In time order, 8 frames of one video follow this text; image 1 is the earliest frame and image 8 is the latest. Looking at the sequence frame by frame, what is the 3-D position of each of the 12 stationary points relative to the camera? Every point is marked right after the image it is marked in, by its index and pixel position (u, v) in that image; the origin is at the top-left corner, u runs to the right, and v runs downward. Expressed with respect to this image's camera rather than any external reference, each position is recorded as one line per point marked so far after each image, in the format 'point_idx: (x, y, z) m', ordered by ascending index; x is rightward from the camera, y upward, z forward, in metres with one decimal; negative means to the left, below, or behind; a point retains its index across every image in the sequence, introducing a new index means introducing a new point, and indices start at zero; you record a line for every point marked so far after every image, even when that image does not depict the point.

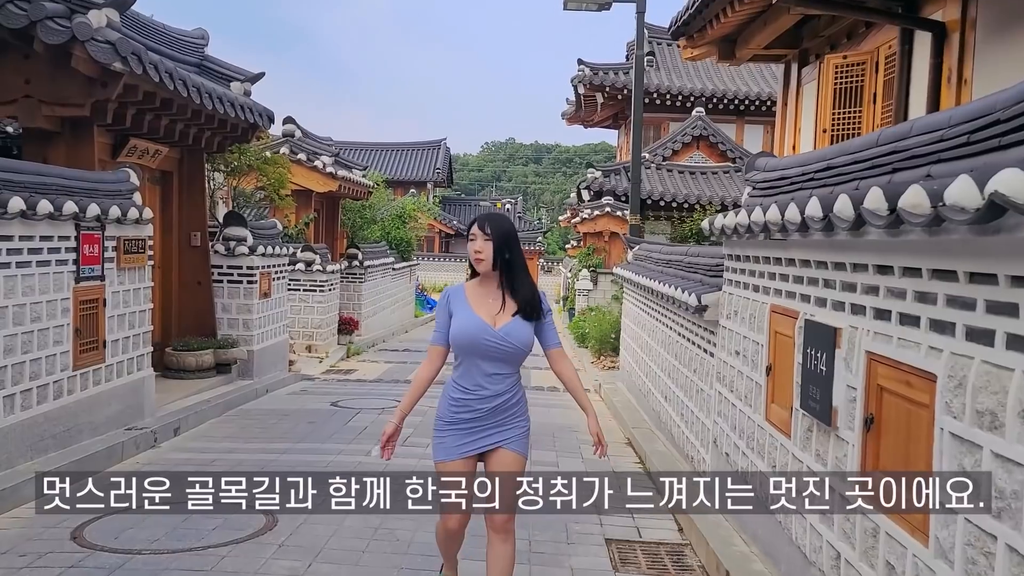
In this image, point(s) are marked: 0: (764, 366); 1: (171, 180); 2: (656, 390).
0: (+1.2, -0.4, +4.1) m
1: (-3.6, +1.1, +9.0) m
2: (+1.3, -0.9, +7.5) m
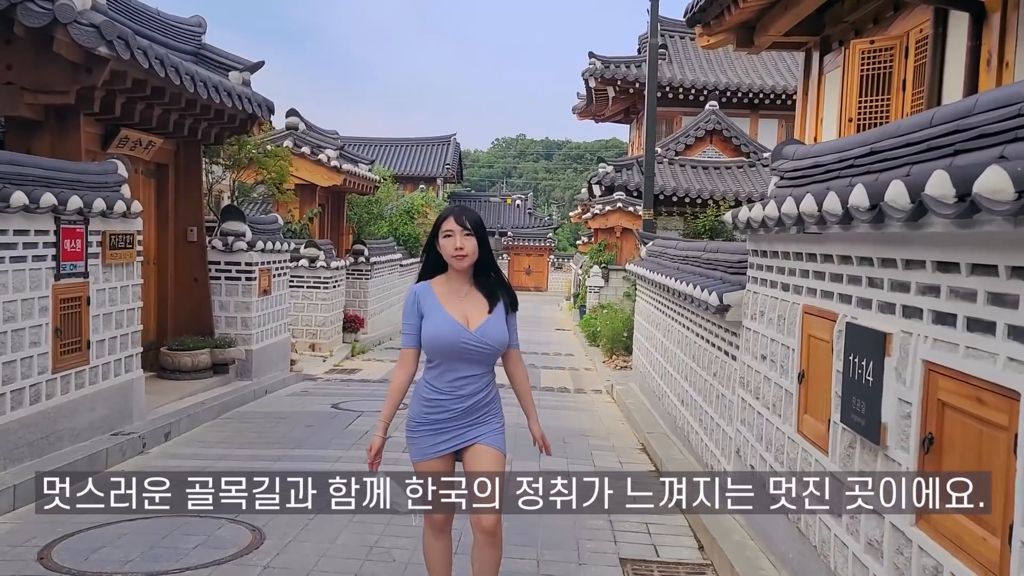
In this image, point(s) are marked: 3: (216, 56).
0: (+1.2, -0.4, +3.7) m
1: (-3.5, +1.2, +8.6) m
2: (+1.3, -0.9, +7.2) m
3: (-3.1, +2.5, +9.0) m
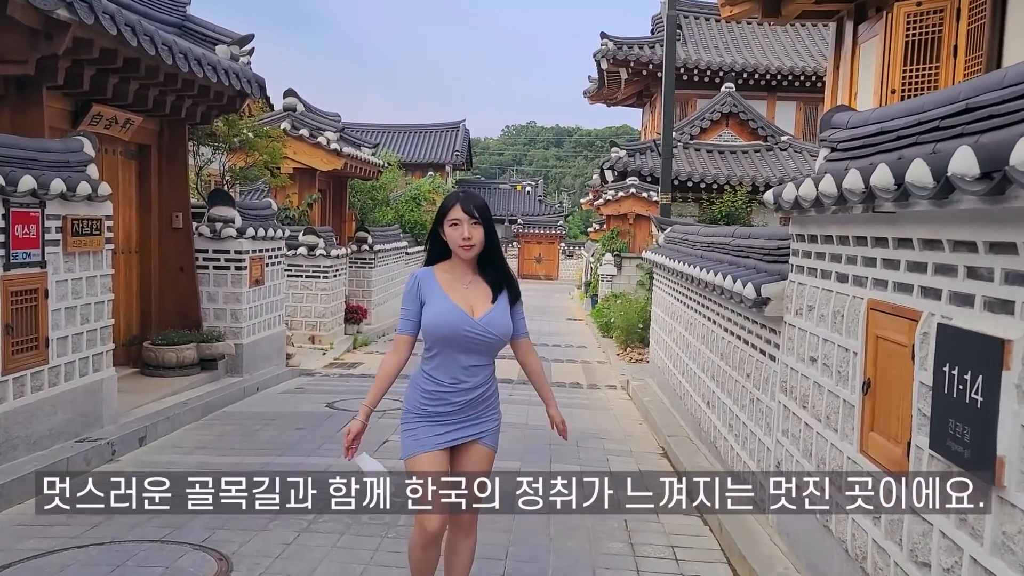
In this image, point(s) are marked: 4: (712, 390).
0: (+1.3, -0.3, +3.1) m
1: (-3.4, +1.3, +8.1) m
2: (+1.4, -0.8, +6.5) m
3: (-3.1, +2.6, +8.4) m
4: (+1.4, -0.7, +5.9) m
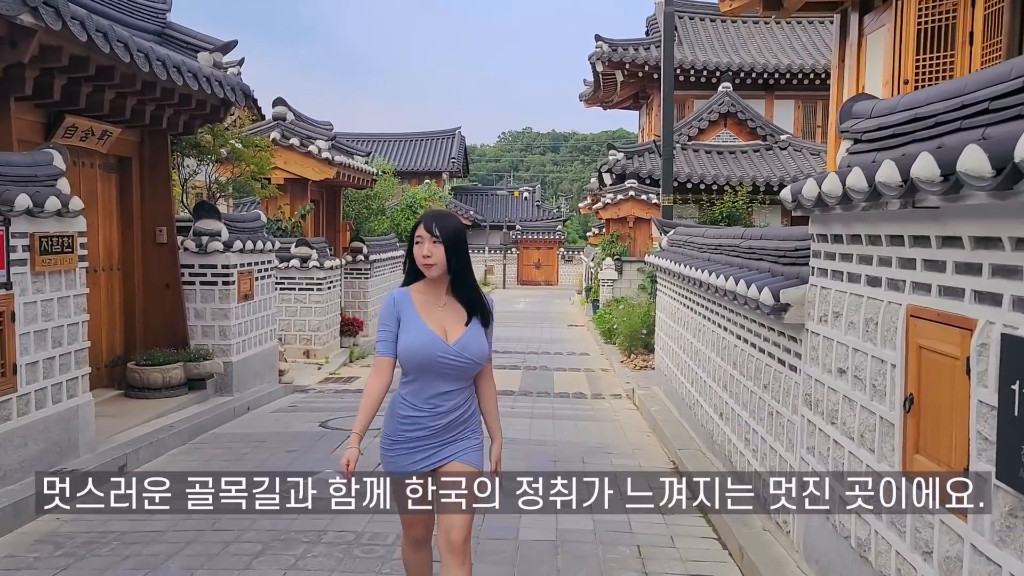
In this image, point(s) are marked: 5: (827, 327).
0: (+1.2, -0.4, +2.8) m
1: (-3.5, +1.1, +7.7) m
2: (+1.4, -0.8, +6.2) m
3: (-3.1, +2.4, +8.1) m
4: (+1.4, -0.7, +5.5) m
5: (+1.3, -0.2, +3.5) m
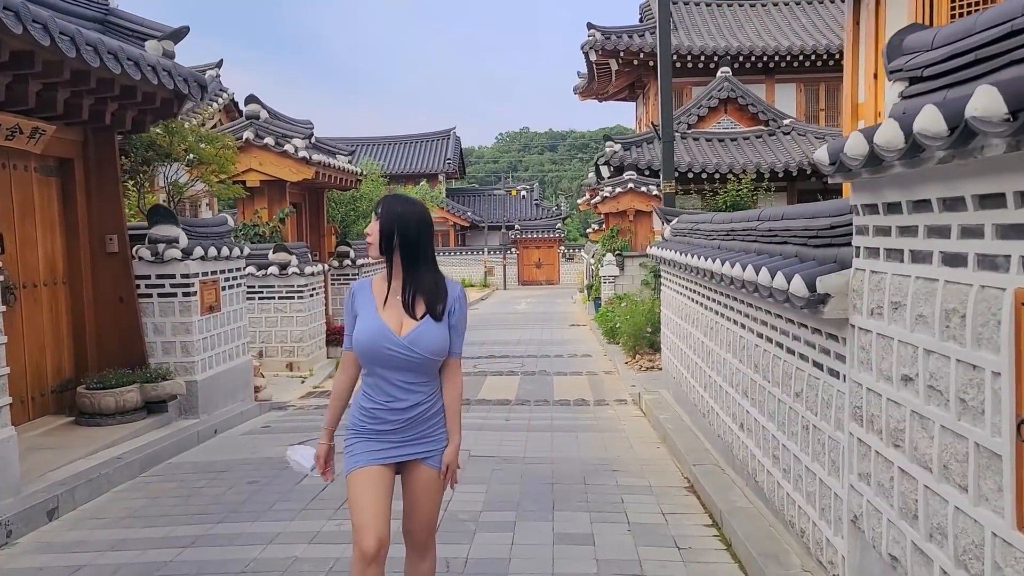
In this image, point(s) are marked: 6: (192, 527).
0: (+1.1, -0.3, +2.0) m
1: (-3.6, +1.0, +7.0) m
2: (+1.3, -0.8, +5.4) m
3: (-3.3, +2.3, +7.3) m
4: (+1.3, -0.7, +4.8) m
5: (+1.2, -0.1, +2.7) m
6: (-1.7, -1.3, +4.6) m
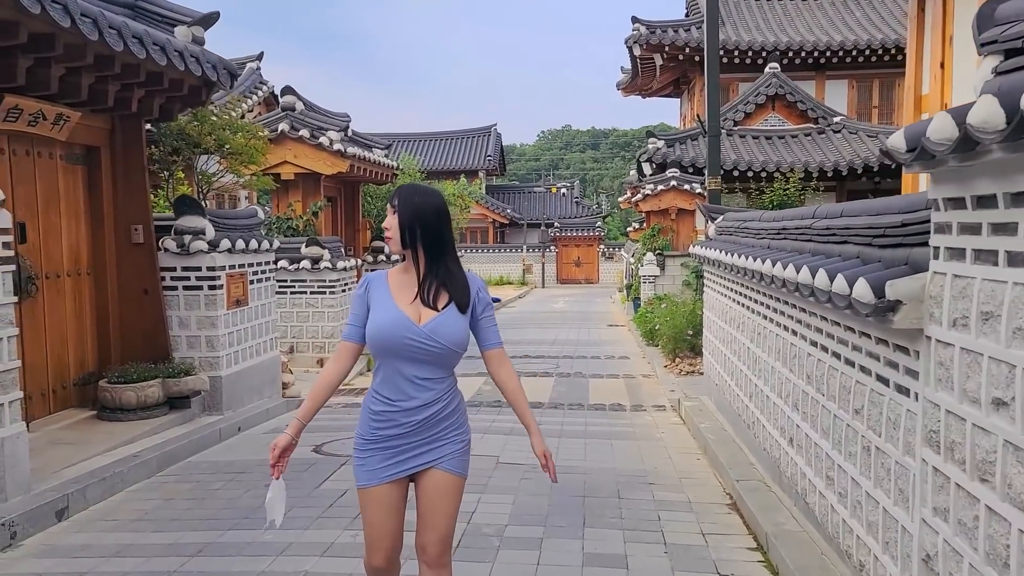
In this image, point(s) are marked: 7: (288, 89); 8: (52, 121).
0: (+1.2, -0.3, +1.6) m
1: (-3.3, +1.0, +6.8) m
2: (+1.5, -0.8, +5.1) m
3: (-3.0, +2.4, +7.2) m
4: (+1.5, -0.7, +4.4) m
5: (+1.3, -0.1, +2.4) m
6: (-1.6, -1.3, +4.4) m
7: (-3.1, +2.7, +11.7) m
8: (-3.3, +1.2, +6.1) m
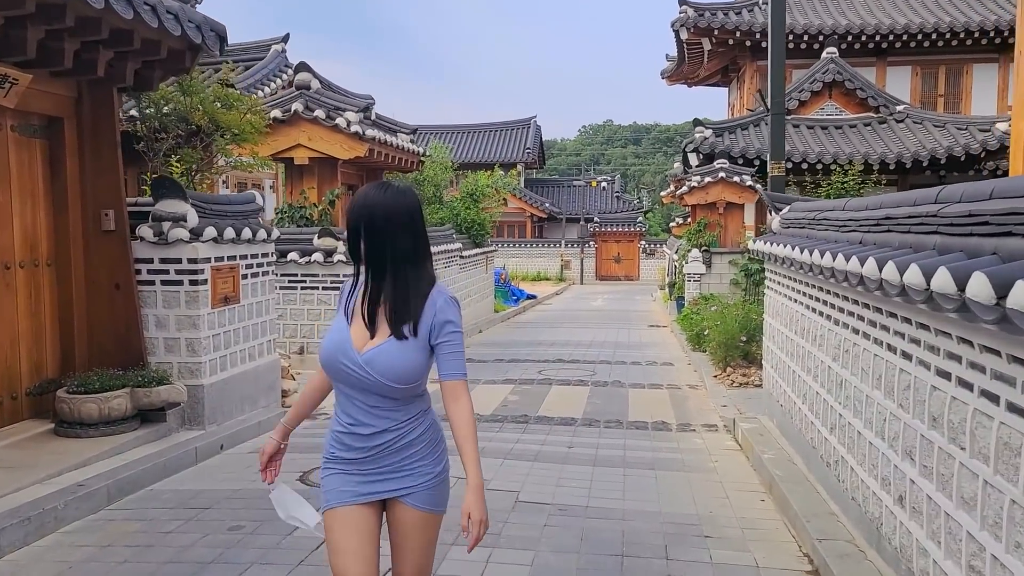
0: (+1.1, -0.4, +0.5) m
1: (-3.1, +1.1, +5.9) m
2: (+1.6, -0.8, +3.9) m
3: (-2.7, +2.4, +6.2) m
4: (+1.5, -0.7, +3.3) m
5: (+1.2, -0.2, +1.2) m
6: (-1.5, -1.3, +3.4) m
7: (-2.6, +2.8, +10.8) m
8: (-3.1, +1.2, +5.2) m
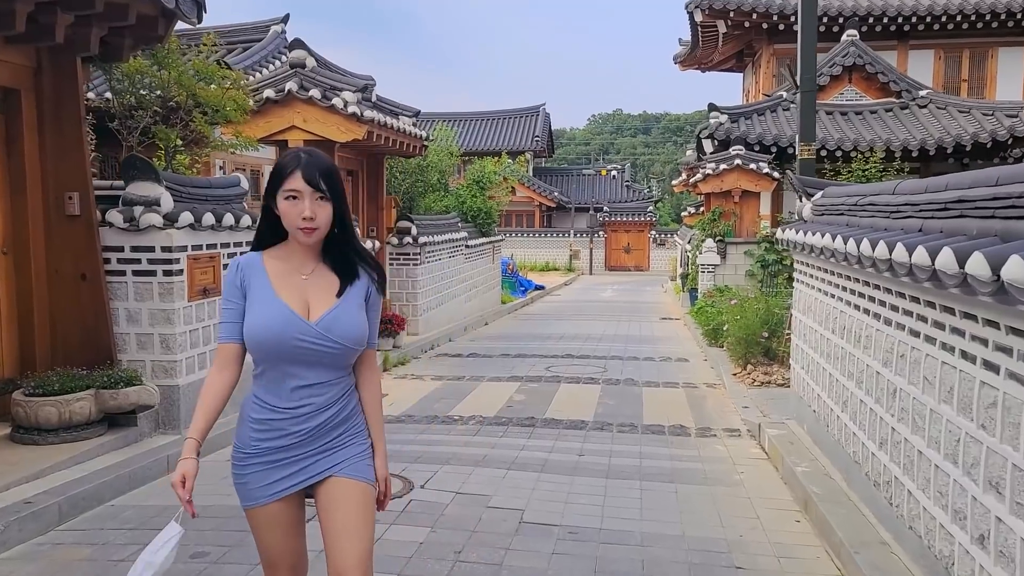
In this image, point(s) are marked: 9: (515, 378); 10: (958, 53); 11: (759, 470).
0: (+1.1, -0.4, -0.1) m
1: (-3.1, +1.2, +5.3) m
2: (+1.6, -0.8, +3.3) m
3: (-2.7, +2.5, +5.6) m
4: (+1.5, -0.7, +2.7) m
5: (+1.2, -0.2, +0.7) m
6: (-1.5, -1.2, +2.9) m
7: (-2.6, +2.9, +10.2) m
8: (-3.1, +1.3, +4.6) m
9: (+0.1, -1.0, +9.0) m
10: (+8.9, +4.7, +16.9) m
11: (+1.6, -1.2, +5.5) m
